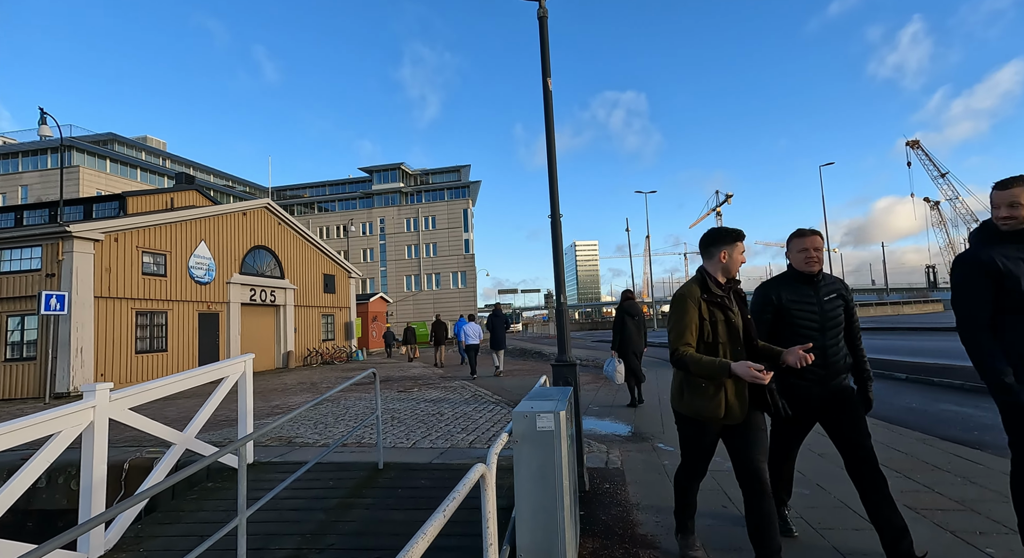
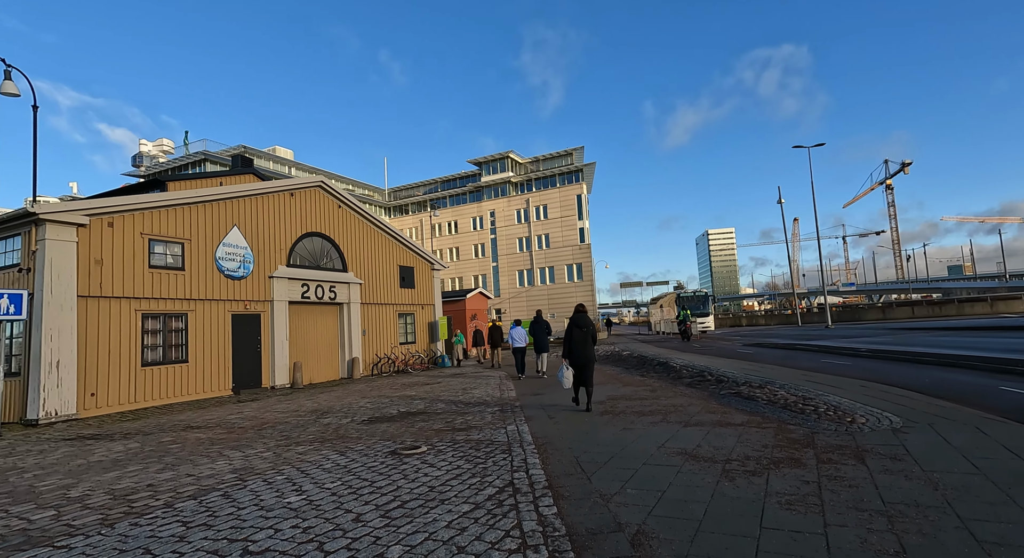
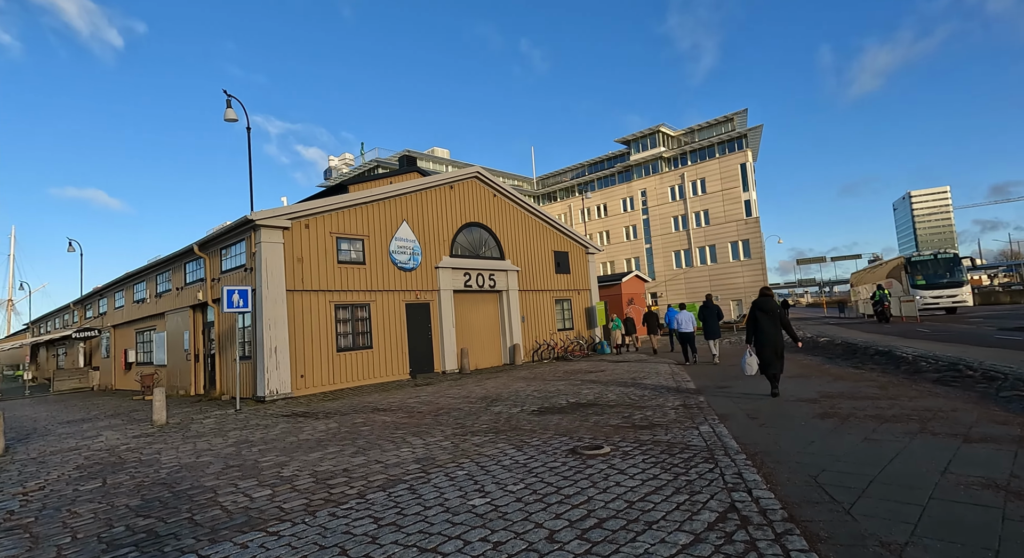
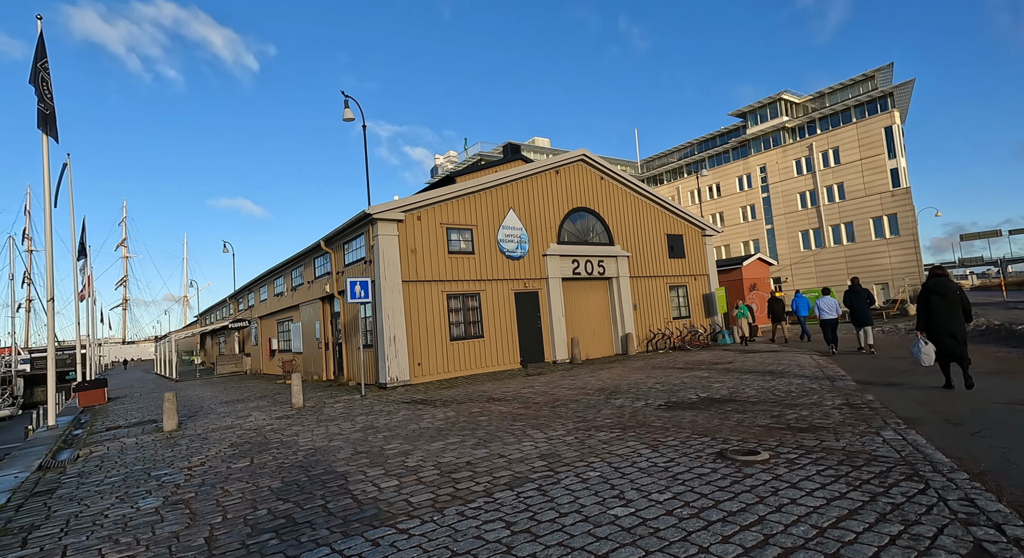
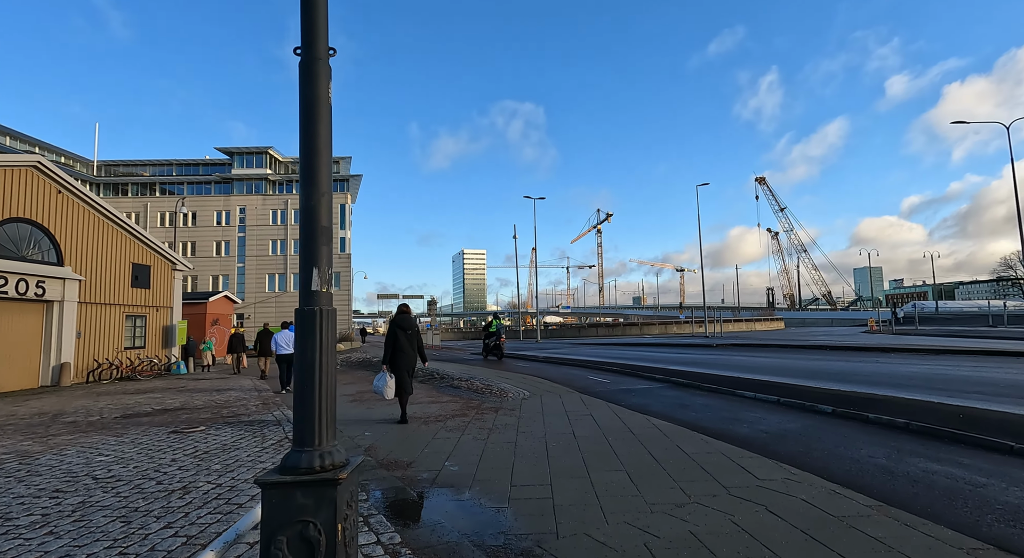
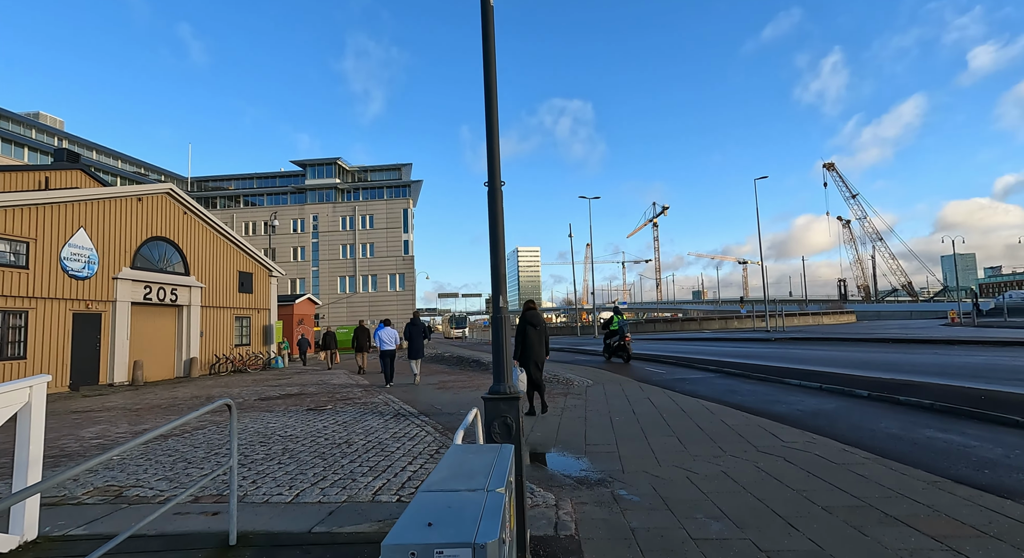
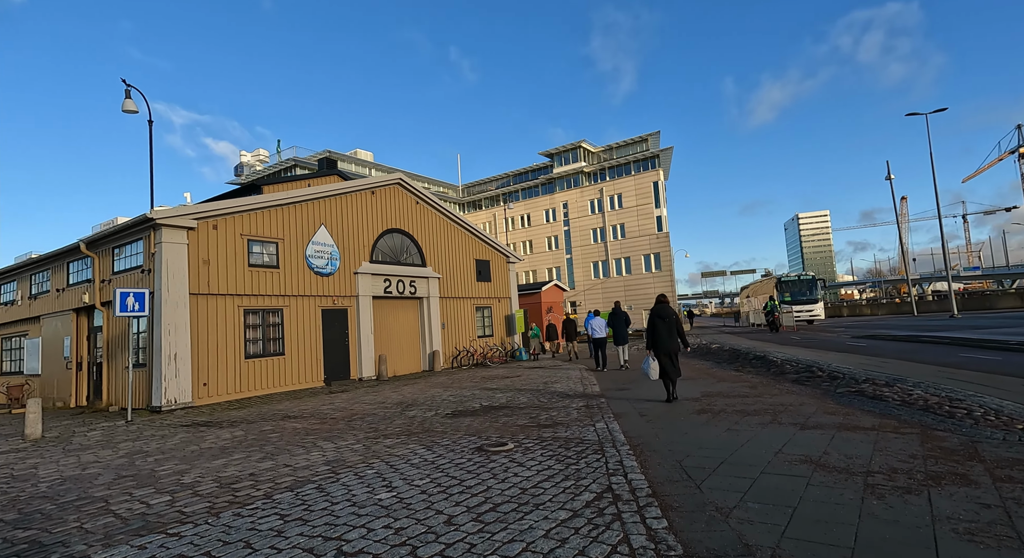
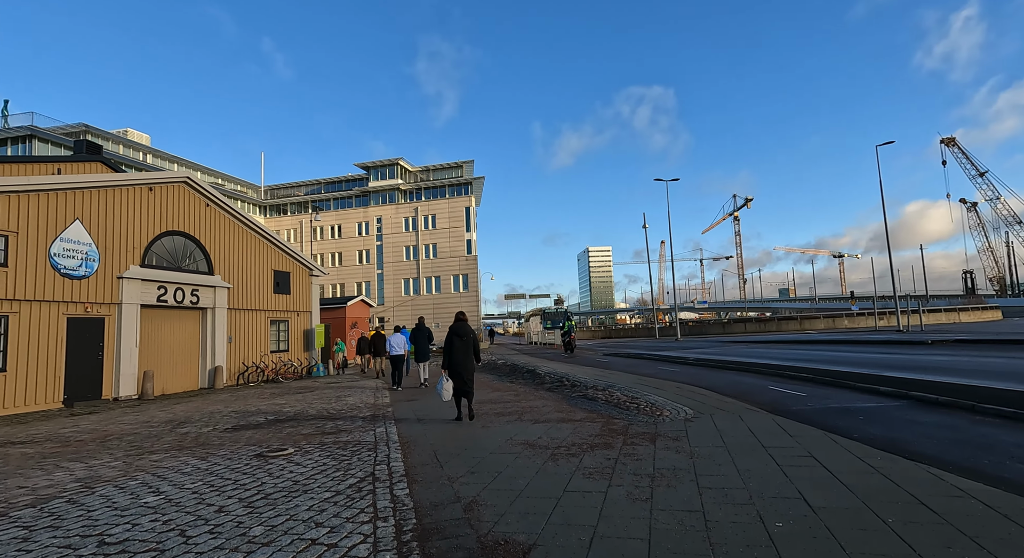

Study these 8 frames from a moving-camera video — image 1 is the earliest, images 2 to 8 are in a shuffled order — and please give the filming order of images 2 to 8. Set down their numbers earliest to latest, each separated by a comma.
6, 5, 8, 2, 7, 3, 4
